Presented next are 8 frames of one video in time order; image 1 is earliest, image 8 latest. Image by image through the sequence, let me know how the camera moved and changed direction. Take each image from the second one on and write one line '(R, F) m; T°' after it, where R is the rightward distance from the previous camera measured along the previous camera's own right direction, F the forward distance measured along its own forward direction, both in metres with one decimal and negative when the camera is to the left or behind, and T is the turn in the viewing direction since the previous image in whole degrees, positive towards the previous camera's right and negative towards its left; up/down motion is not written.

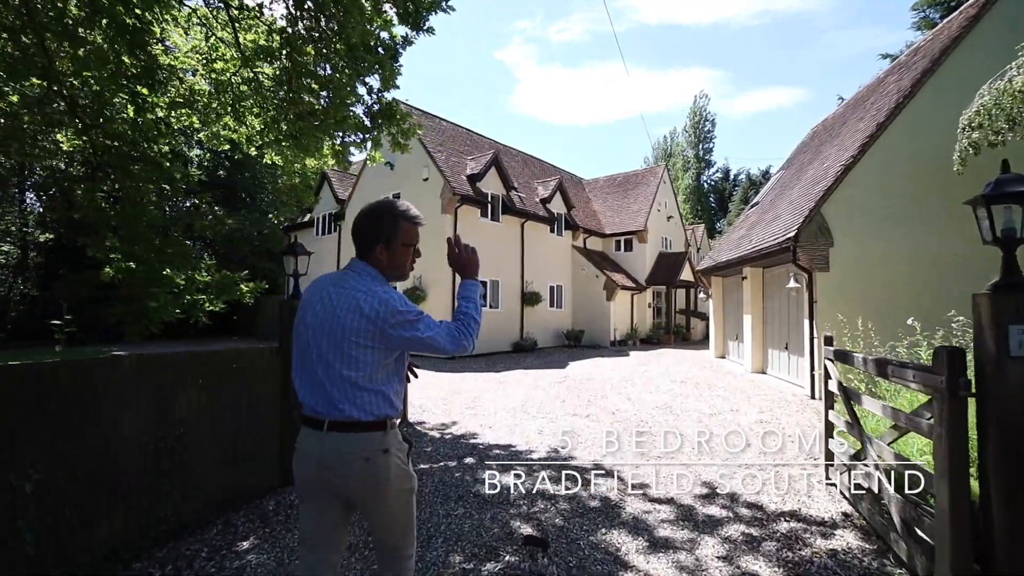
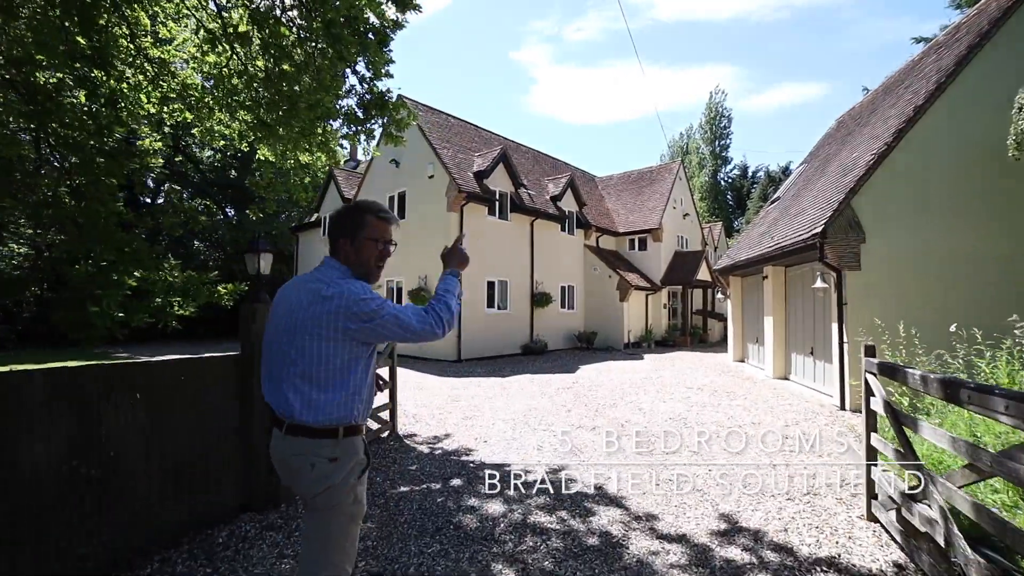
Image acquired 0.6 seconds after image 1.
(+0.2, +0.5) m; -2°
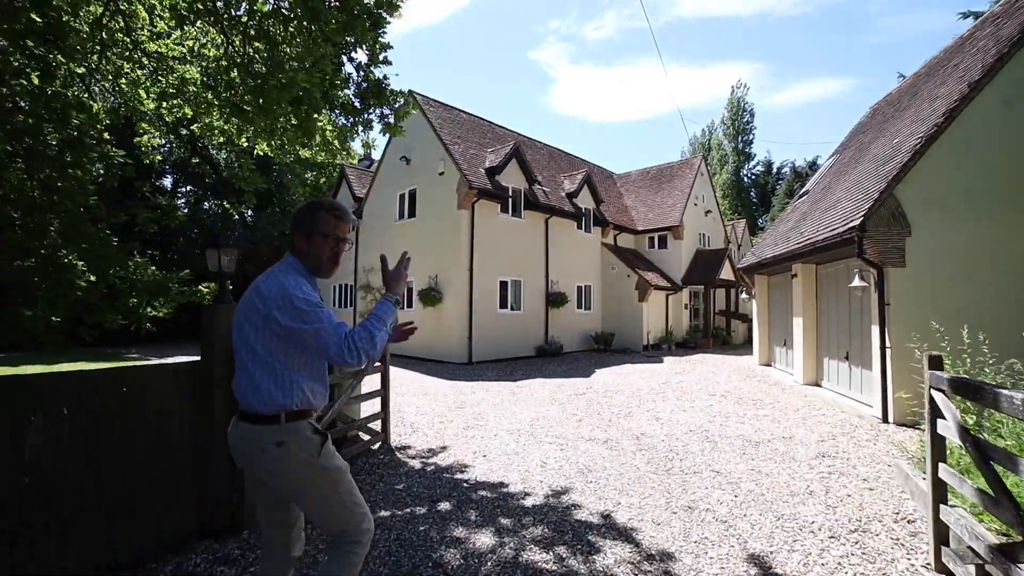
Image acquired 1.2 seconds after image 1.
(+0.2, +0.5) m; -2°
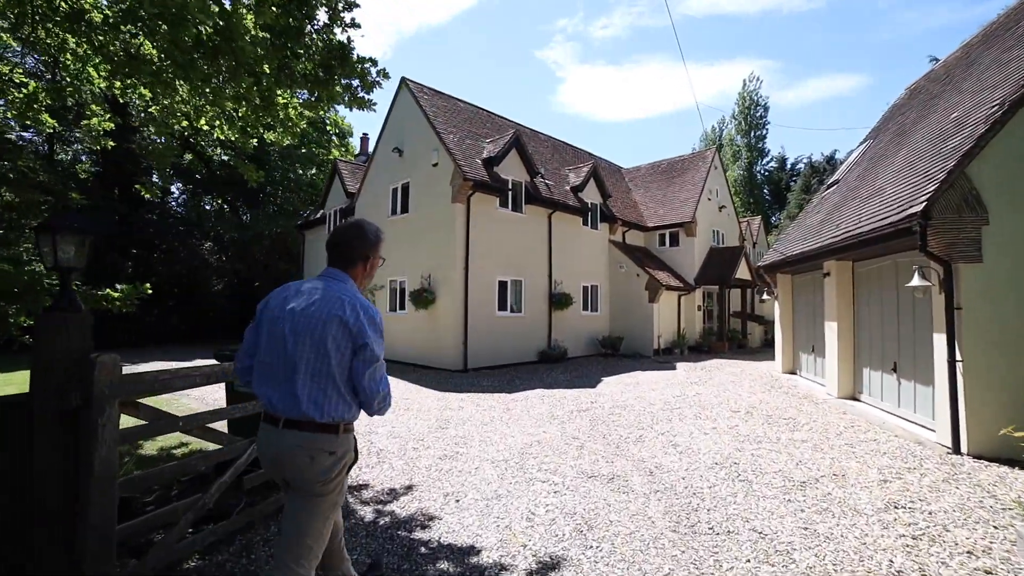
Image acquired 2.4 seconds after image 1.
(+0.2, +1.1) m; -1°
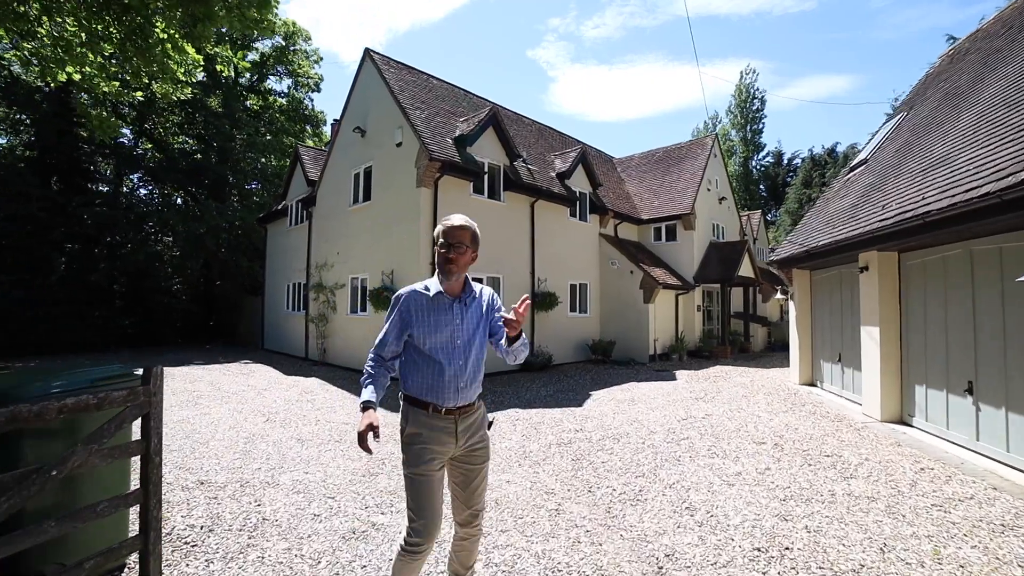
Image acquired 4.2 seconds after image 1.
(+0.4, +1.8) m; +1°
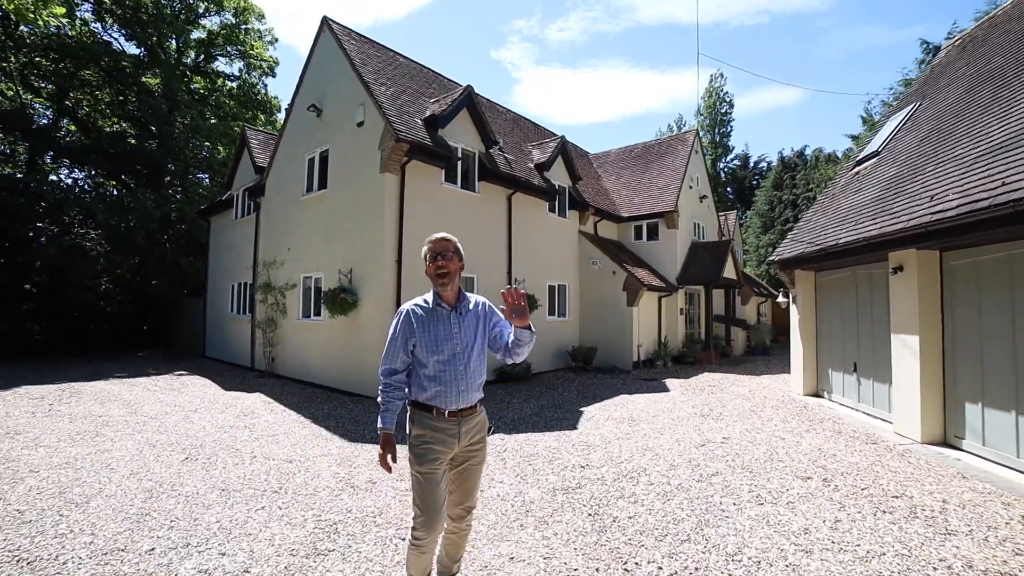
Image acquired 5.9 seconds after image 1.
(-0.3, +1.3) m; +4°
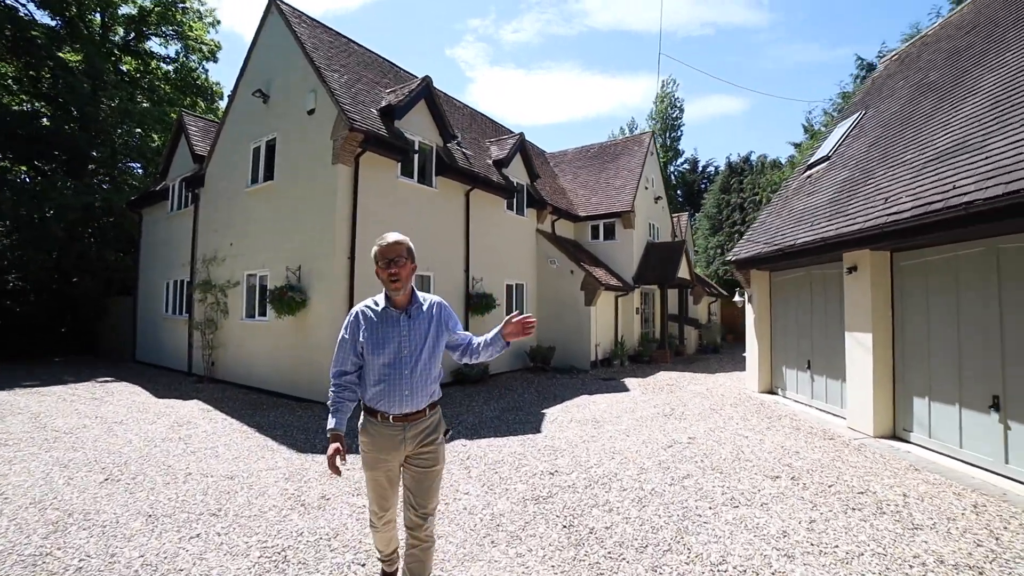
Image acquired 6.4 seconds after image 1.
(-0.1, +0.3) m; +5°
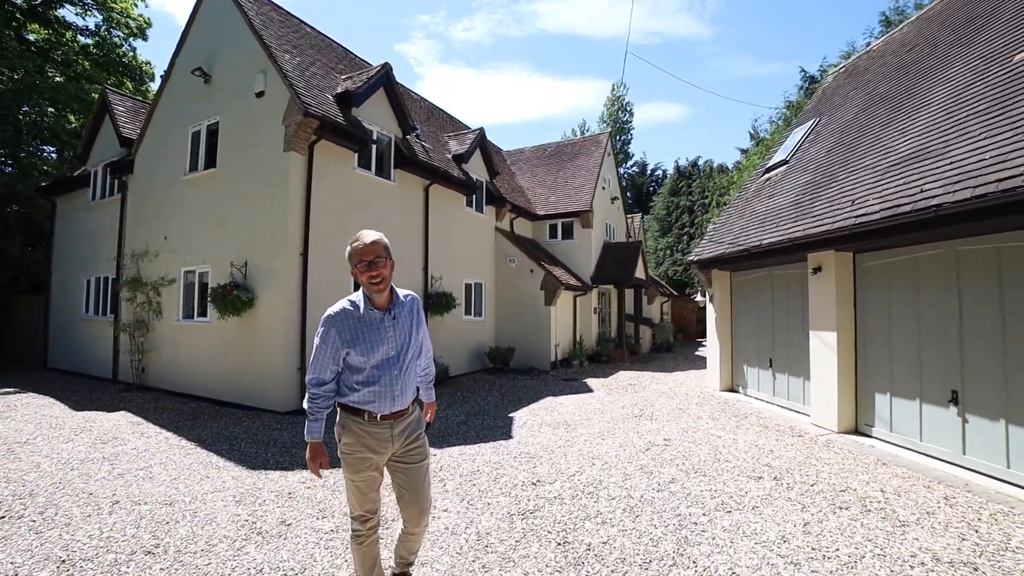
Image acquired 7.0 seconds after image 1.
(-0.3, +0.3) m; +6°
